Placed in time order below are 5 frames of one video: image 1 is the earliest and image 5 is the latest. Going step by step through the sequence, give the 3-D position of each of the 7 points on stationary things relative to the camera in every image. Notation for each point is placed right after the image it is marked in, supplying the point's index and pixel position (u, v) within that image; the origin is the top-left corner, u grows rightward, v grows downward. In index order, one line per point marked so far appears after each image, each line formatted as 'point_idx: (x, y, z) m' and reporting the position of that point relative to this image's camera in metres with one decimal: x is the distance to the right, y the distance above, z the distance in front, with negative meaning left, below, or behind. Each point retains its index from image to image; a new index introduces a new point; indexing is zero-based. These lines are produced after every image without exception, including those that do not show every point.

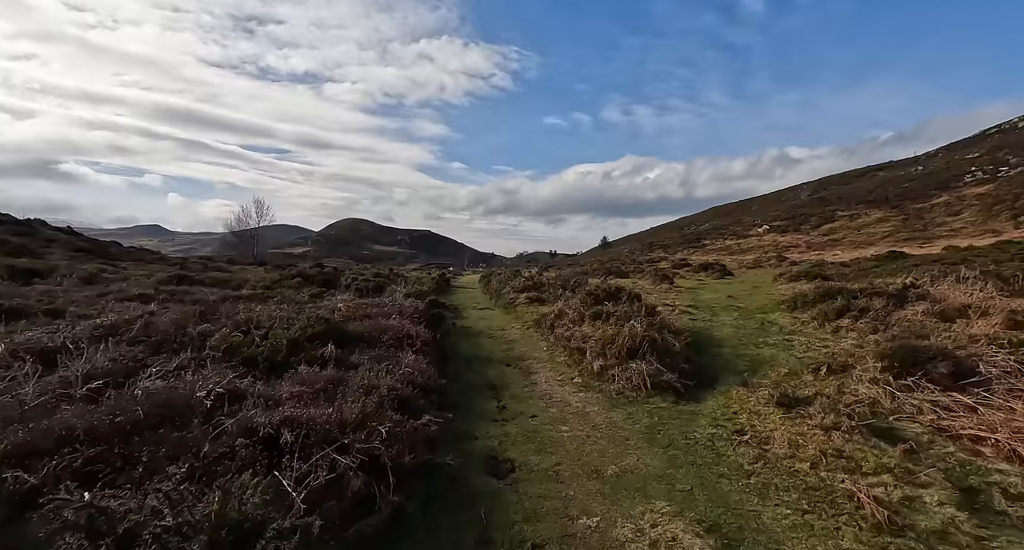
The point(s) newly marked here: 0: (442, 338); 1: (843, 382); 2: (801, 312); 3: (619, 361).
0: (-1.8, -1.7, +13.0) m
1: (+5.7, -1.8, +8.6) m
2: (+9.7, -1.2, +16.7) m
3: (+2.1, -1.7, +10.0) m
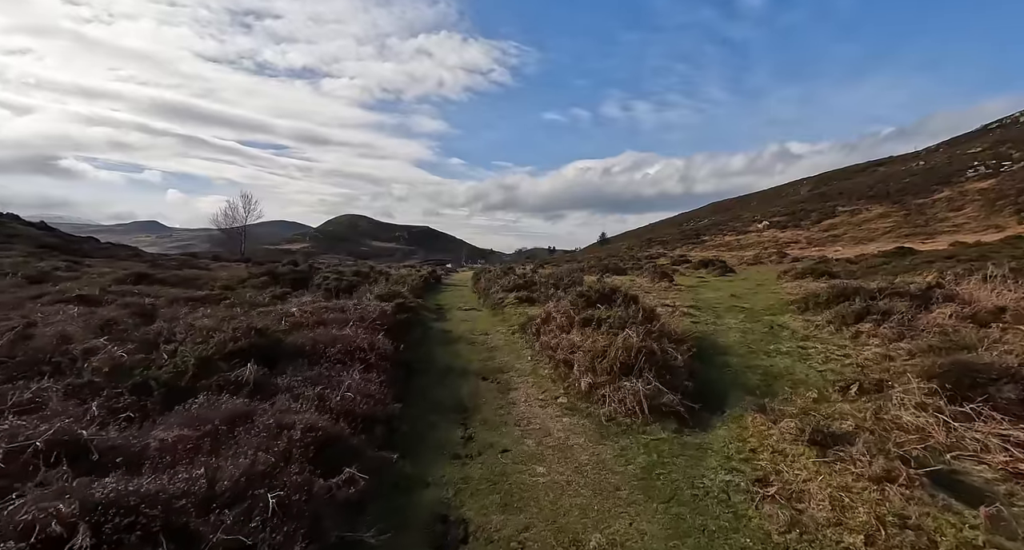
0: (-2.3, -1.7, +11.5) m
1: (+5.2, -1.9, +7.1) m
2: (+9.2, -1.2, +15.1) m
3: (+1.7, -1.7, +8.4) m
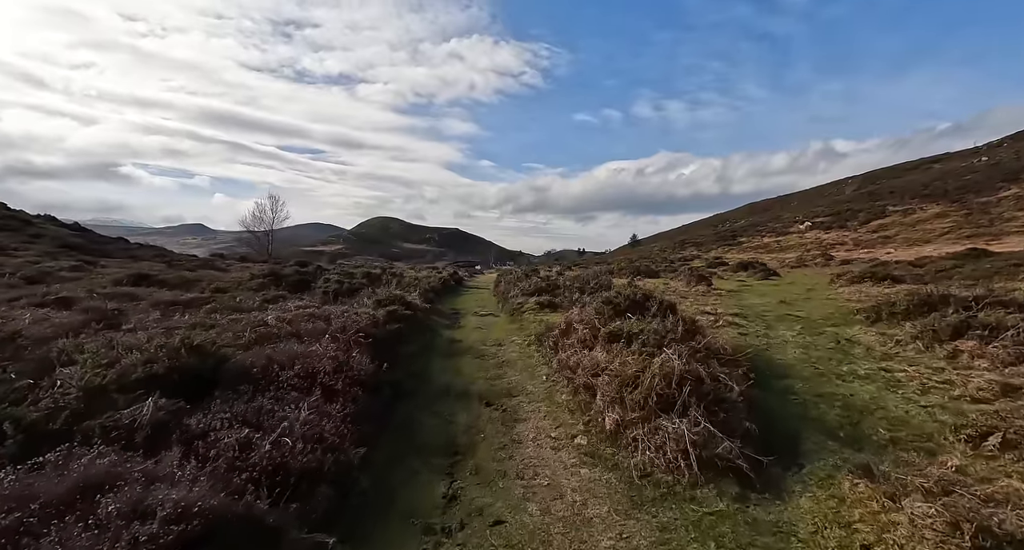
0: (-2.1, -1.7, +9.7) m
1: (+5.2, -1.9, +4.8) m
2: (+9.6, -1.3, +12.7) m
3: (+1.7, -1.8, +6.4) m
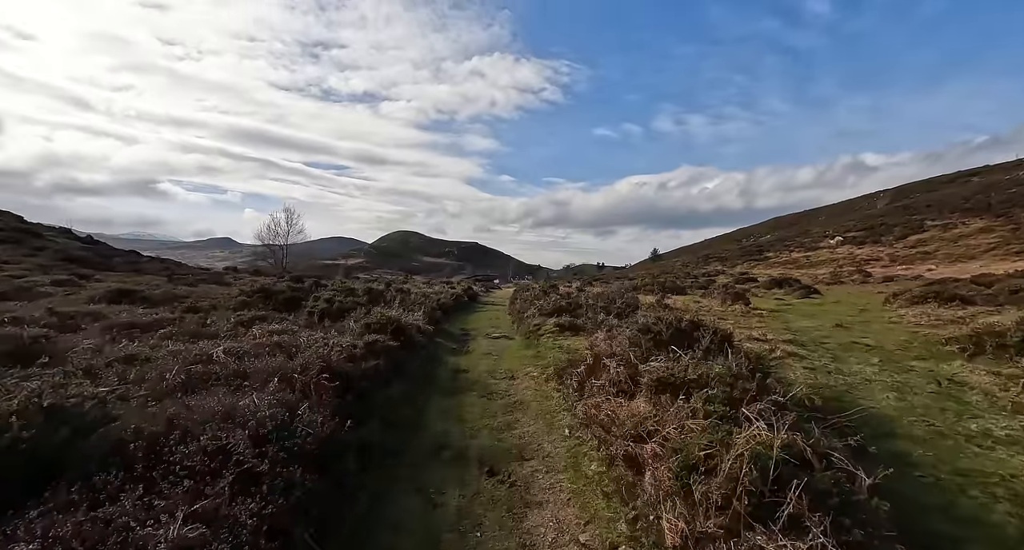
0: (-1.9, -2.0, +7.5) m
1: (+5.2, -2.2, +2.4) m
2: (+9.9, -1.8, +10.1) m
3: (+1.8, -2.0, +4.1) m
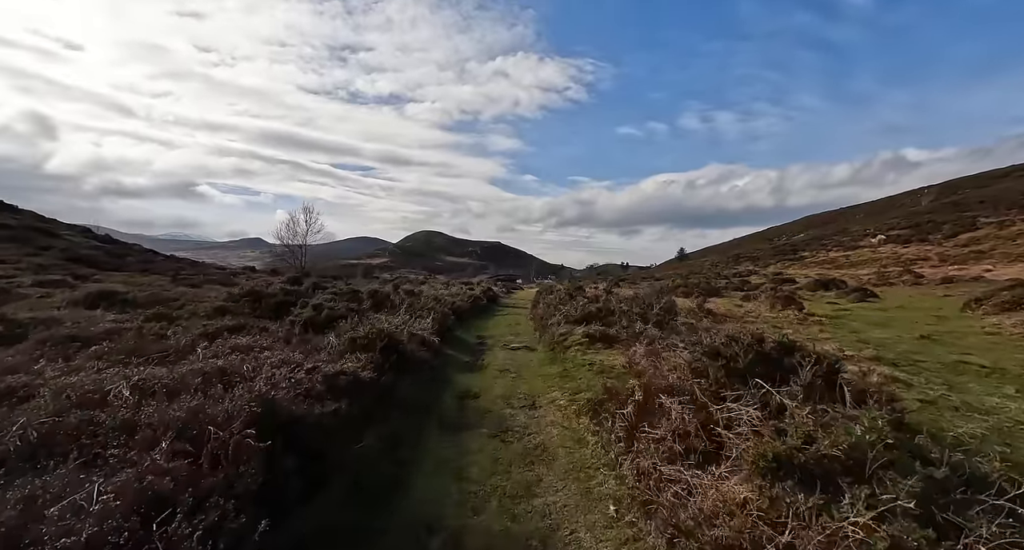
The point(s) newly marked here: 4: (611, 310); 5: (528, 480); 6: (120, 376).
0: (-1.6, -2.1, +5.2) m
1: (+5.1, -2.2, -0.2) m
2: (+10.2, -1.9, +7.2) m
3: (+1.8, -2.1, +1.7) m
4: (+3.3, -1.1, +16.3) m
5: (+0.2, -2.4, +5.9) m
6: (-4.7, -1.2, +6.2) m
